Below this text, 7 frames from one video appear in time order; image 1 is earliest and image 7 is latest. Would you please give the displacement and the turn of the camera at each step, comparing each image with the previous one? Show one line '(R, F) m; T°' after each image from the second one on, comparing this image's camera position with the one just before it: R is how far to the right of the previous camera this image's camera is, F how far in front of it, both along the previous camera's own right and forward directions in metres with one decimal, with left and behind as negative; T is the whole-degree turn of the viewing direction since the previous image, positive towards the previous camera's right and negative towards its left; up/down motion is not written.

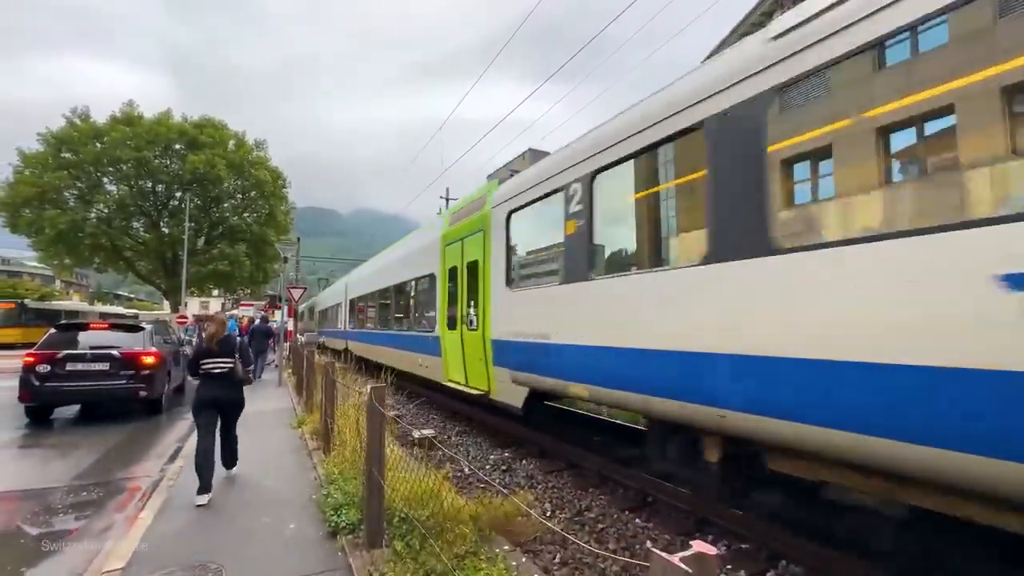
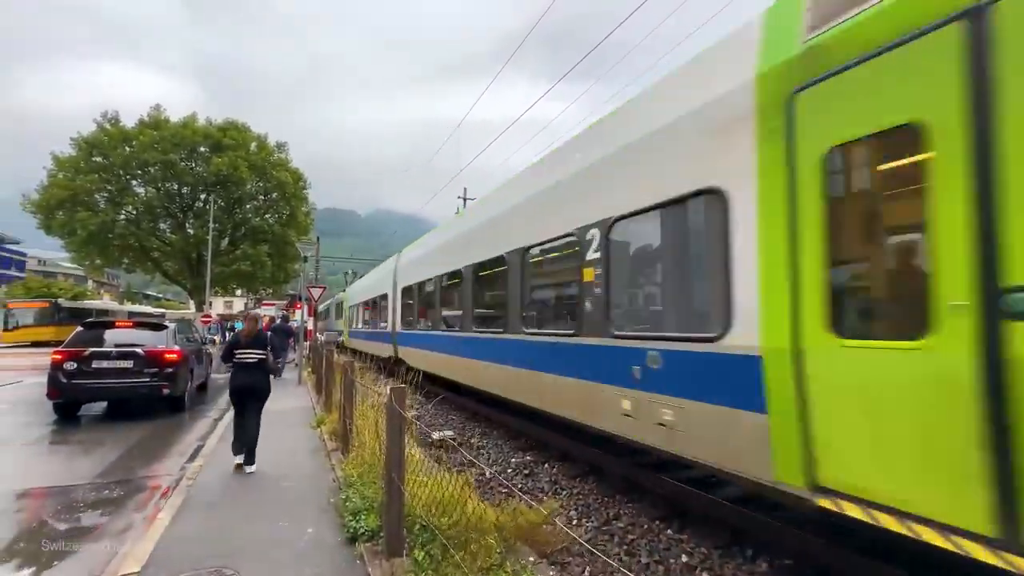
(0.0, +0.2) m; -2°
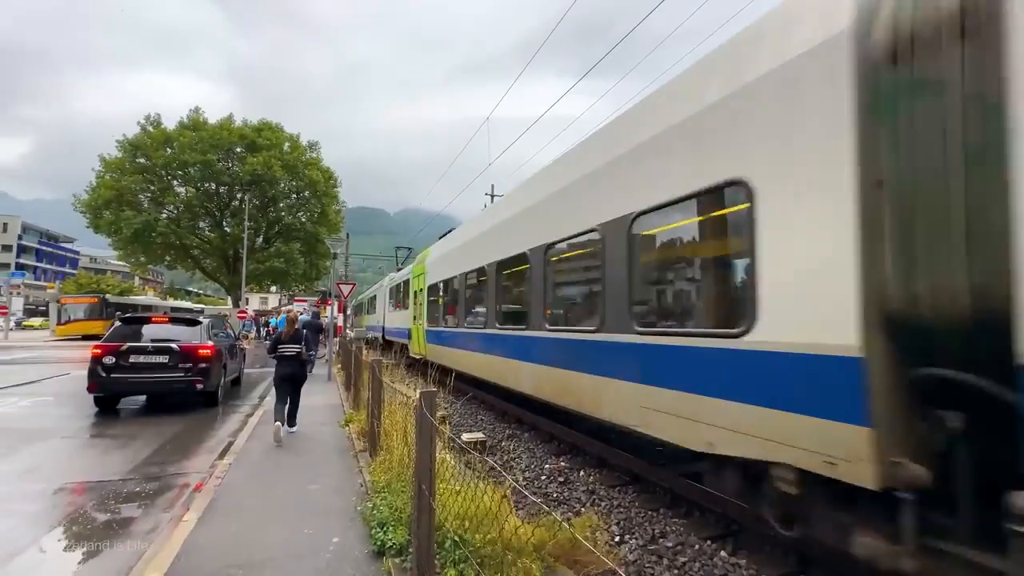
(-0.1, +0.3) m; -3°
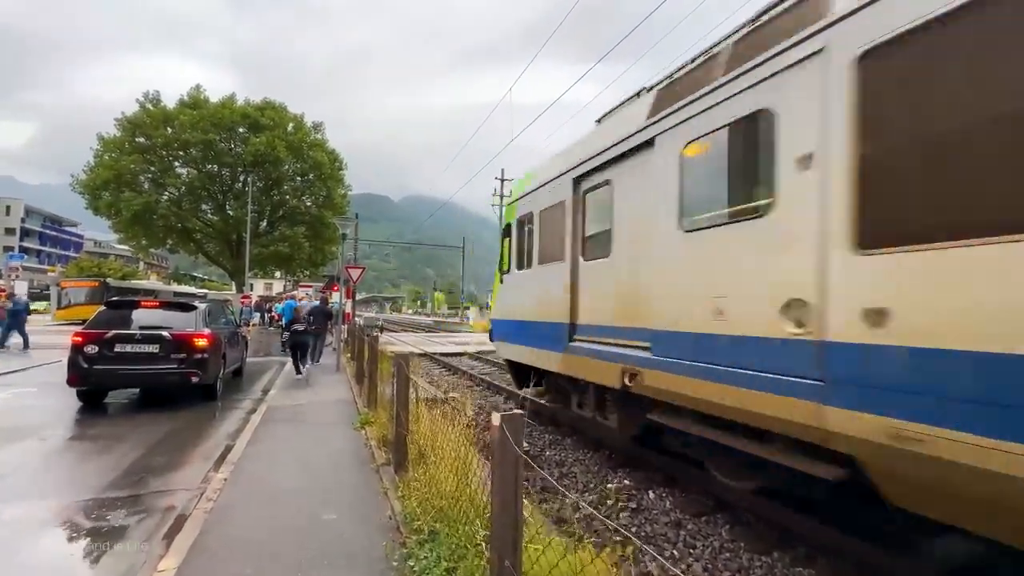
(-0.4, +1.1) m; 0°
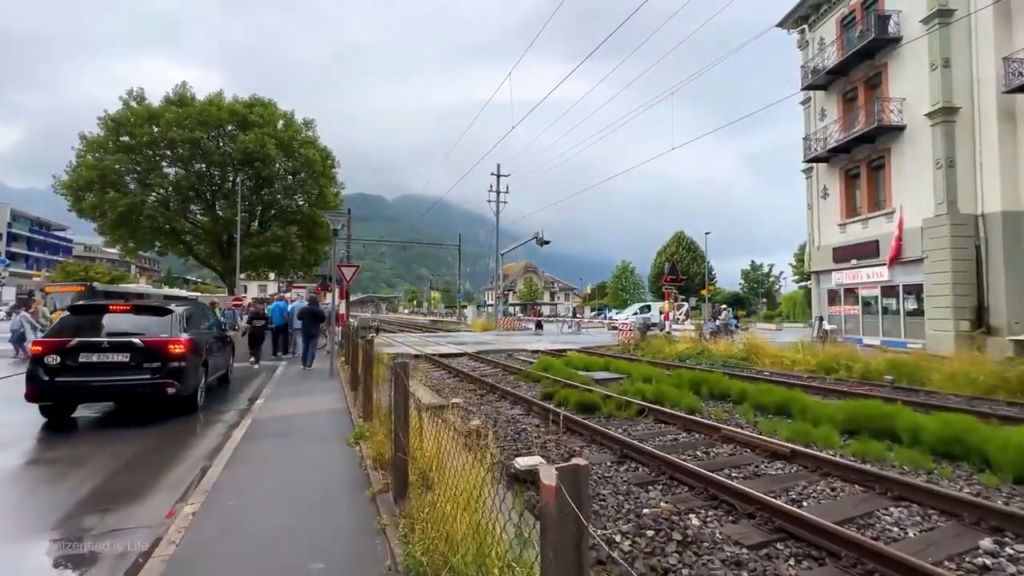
(-0.2, +0.8) m; 0°
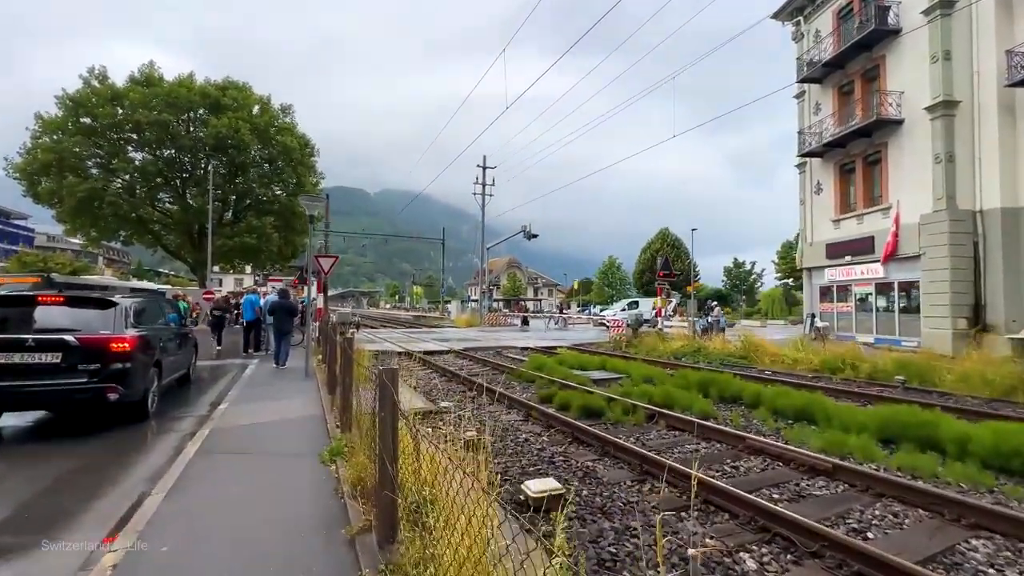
(-0.2, +1.0) m; +2°
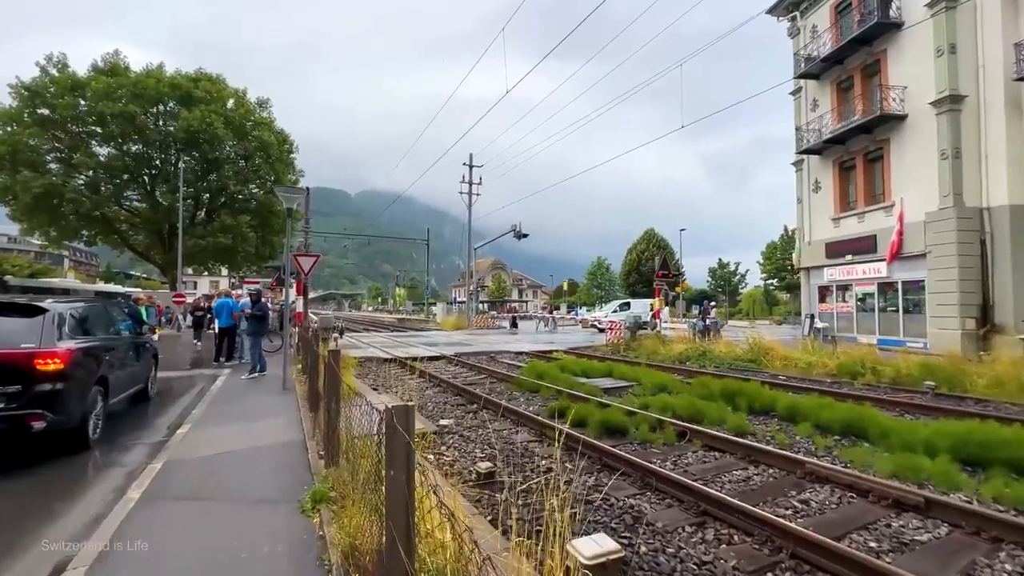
(-0.4, +1.2) m; +2°
